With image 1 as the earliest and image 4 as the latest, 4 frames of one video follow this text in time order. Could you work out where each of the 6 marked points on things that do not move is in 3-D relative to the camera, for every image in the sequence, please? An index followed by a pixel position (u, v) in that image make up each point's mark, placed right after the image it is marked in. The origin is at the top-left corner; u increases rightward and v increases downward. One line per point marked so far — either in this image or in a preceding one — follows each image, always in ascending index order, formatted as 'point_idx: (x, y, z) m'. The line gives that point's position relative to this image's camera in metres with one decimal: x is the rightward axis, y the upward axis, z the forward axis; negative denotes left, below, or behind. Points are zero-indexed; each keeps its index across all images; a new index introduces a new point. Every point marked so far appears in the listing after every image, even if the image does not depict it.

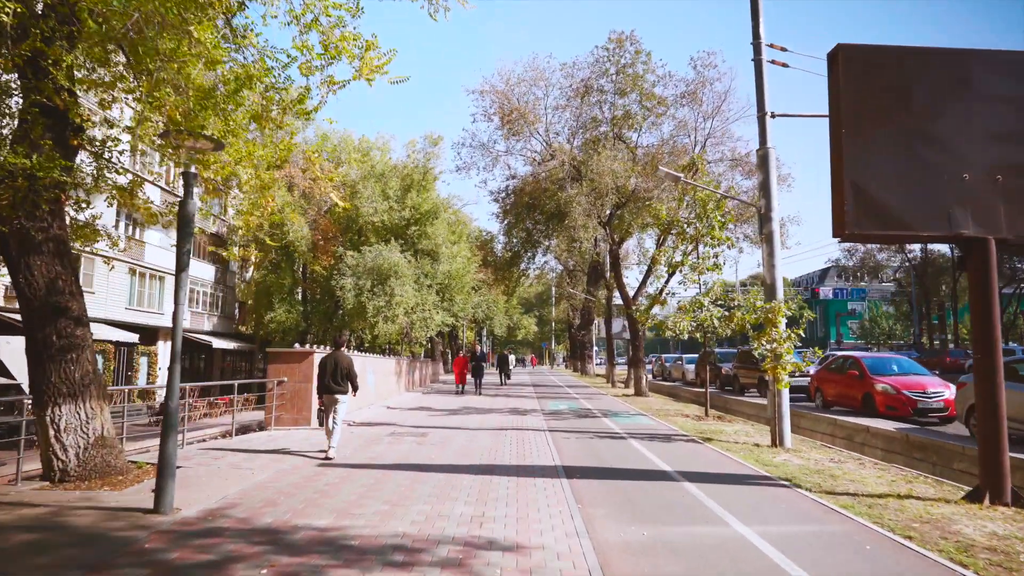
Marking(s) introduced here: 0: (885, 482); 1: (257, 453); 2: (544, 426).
0: (+4.8, -2.5, +8.8) m
1: (-3.7, -2.4, +9.8) m
2: (+0.7, -2.9, +14.4) m
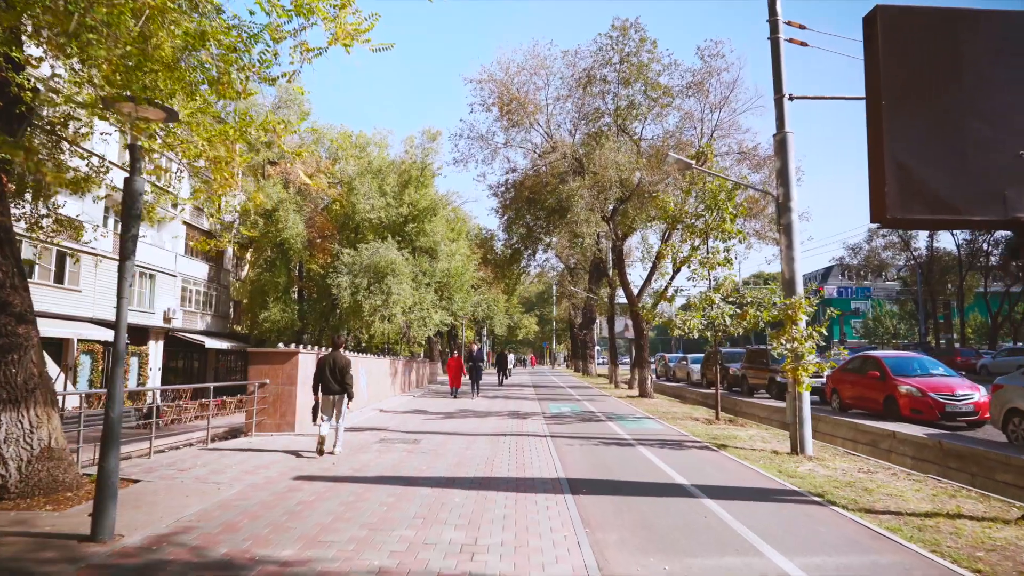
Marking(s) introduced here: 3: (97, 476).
0: (+4.8, -2.4, +7.9) m
1: (-3.7, -2.3, +8.9) m
2: (+0.7, -2.8, +13.5) m
3: (-3.3, -1.5, +5.5) m
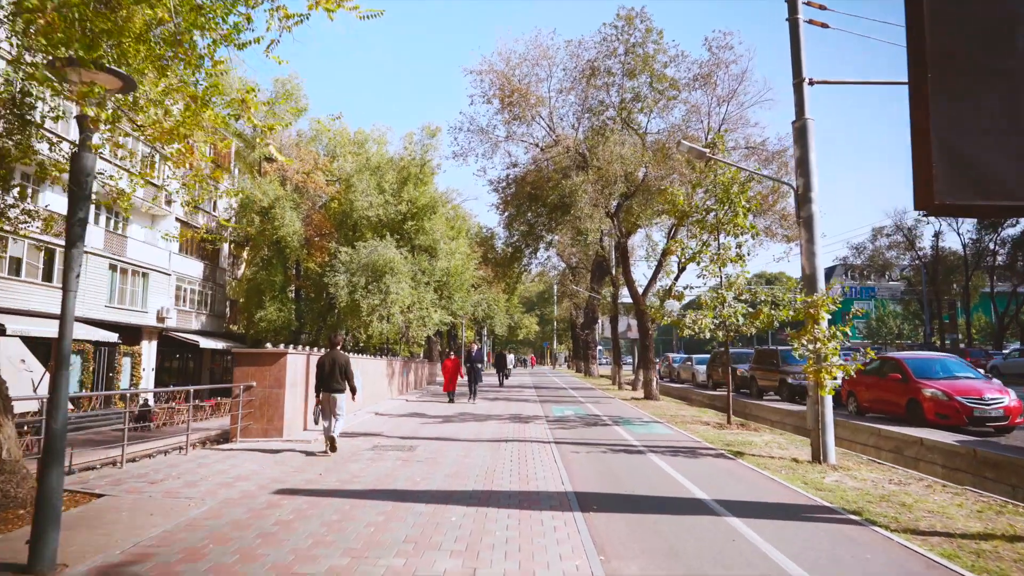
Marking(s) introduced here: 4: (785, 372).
0: (+4.8, -2.4, +7.1) m
1: (-3.7, -2.3, +8.2) m
2: (+0.7, -2.8, +12.8) m
3: (-3.3, -1.5, +4.7) m
4: (+8.0, -2.5, +20.0) m
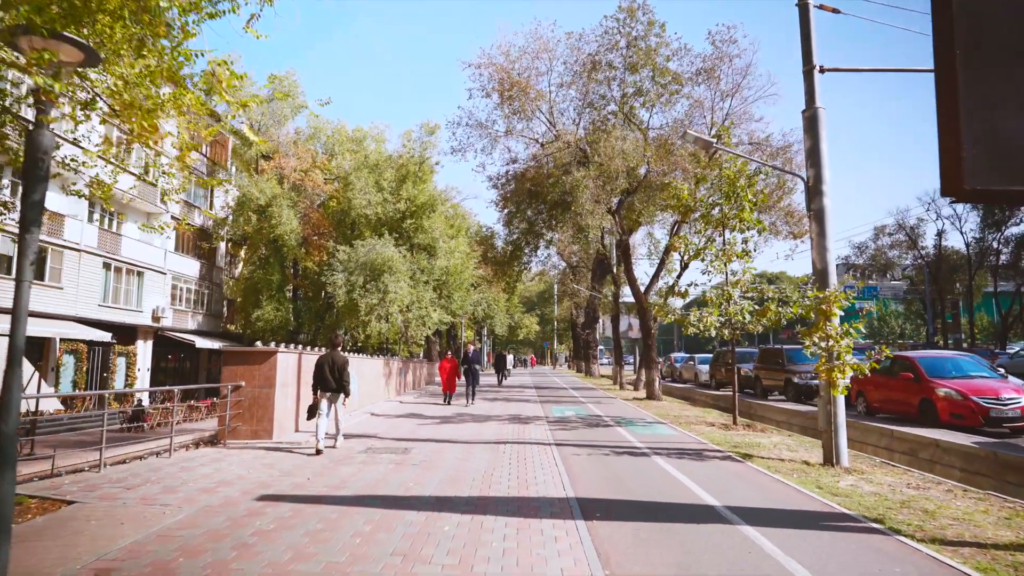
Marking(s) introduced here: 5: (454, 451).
0: (+4.8, -2.3, +6.7) m
1: (-3.7, -2.2, +7.8) m
2: (+0.7, -2.7, +12.3) m
3: (-3.3, -1.4, +4.3) m
4: (+8.0, -2.4, +19.5) m
5: (-0.9, -2.5, +10.5) m
